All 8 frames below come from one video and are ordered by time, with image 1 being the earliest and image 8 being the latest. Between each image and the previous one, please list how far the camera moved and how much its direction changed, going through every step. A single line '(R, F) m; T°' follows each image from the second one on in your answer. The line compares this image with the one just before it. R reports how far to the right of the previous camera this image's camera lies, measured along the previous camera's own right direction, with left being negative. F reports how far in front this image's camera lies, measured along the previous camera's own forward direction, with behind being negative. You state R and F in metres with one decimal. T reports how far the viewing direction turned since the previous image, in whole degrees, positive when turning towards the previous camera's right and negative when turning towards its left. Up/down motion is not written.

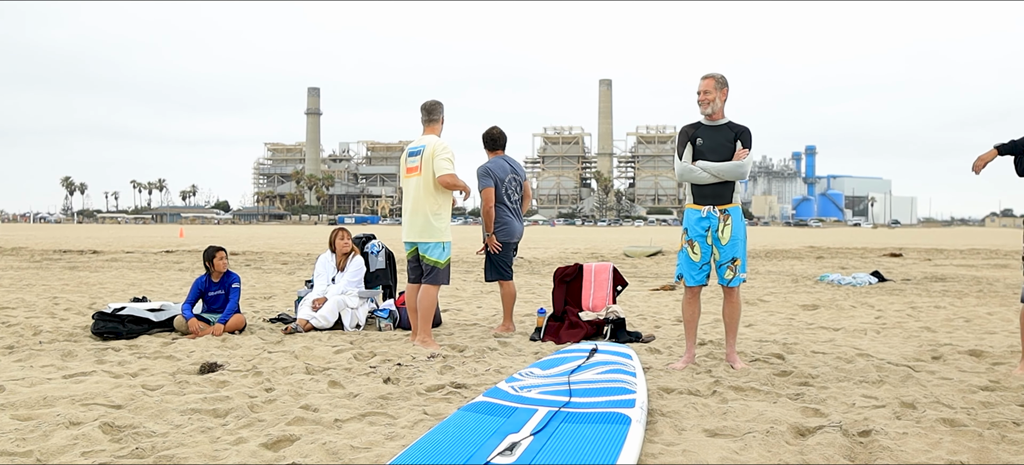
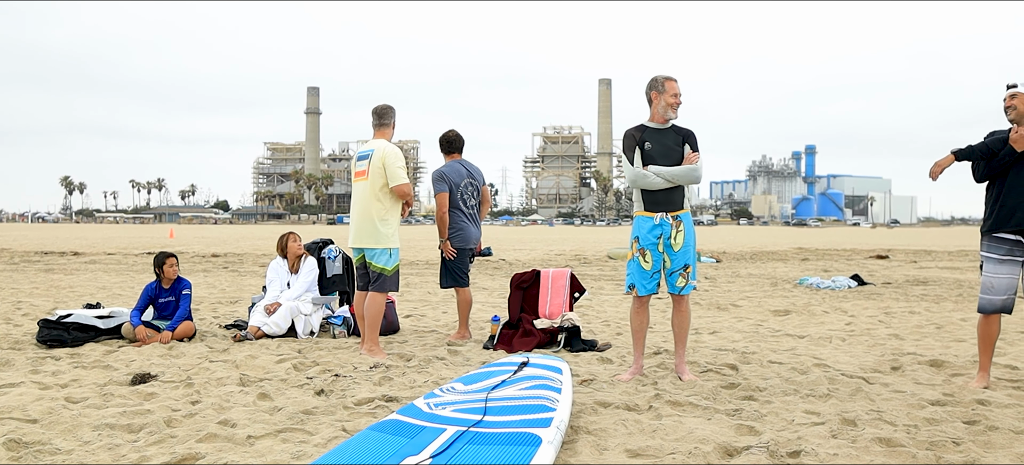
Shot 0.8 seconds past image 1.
(+0.4, +0.2) m; 0°
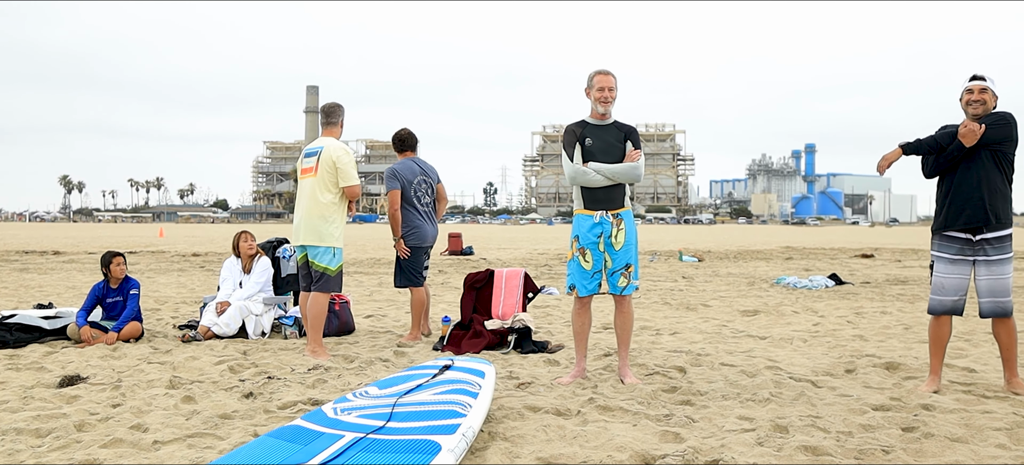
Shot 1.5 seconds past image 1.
(+0.4, +0.1) m; 0°
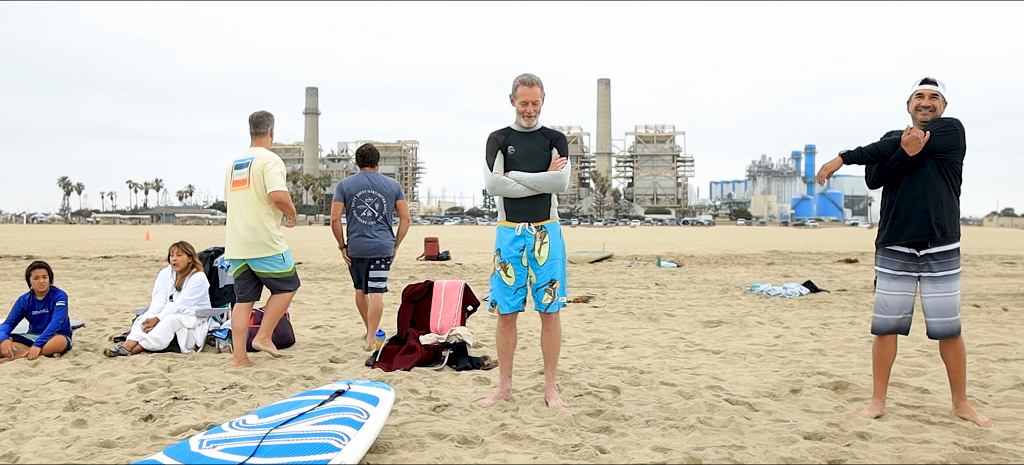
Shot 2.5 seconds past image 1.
(+0.5, +0.3) m; 0°
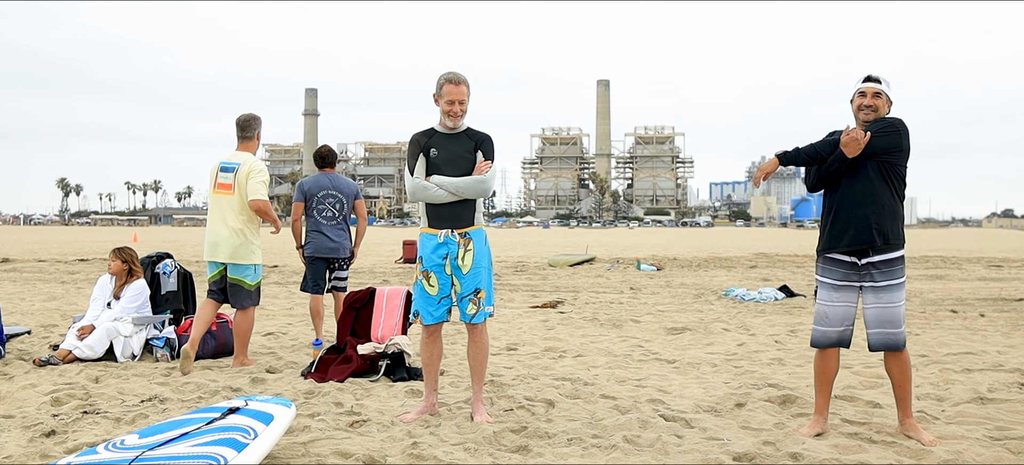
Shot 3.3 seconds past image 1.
(+0.4, +0.2) m; 0°
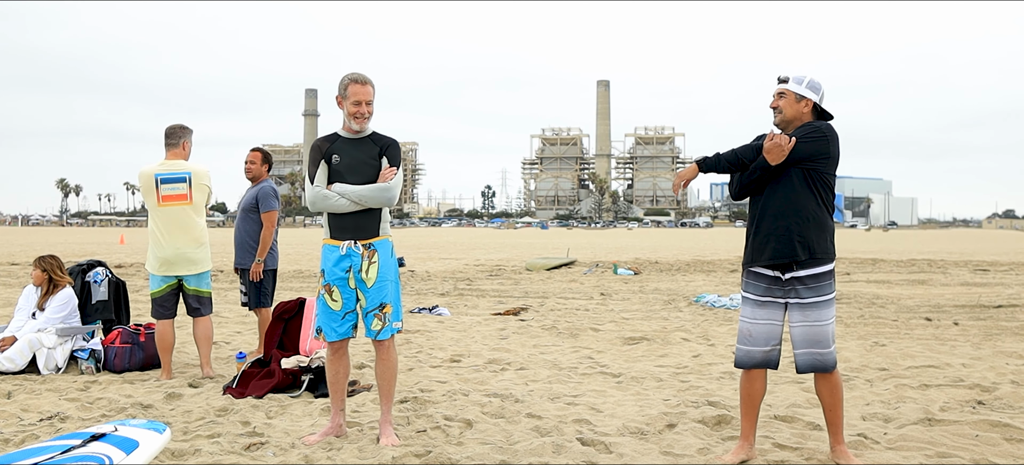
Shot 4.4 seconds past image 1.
(+0.5, +0.2) m; 0°
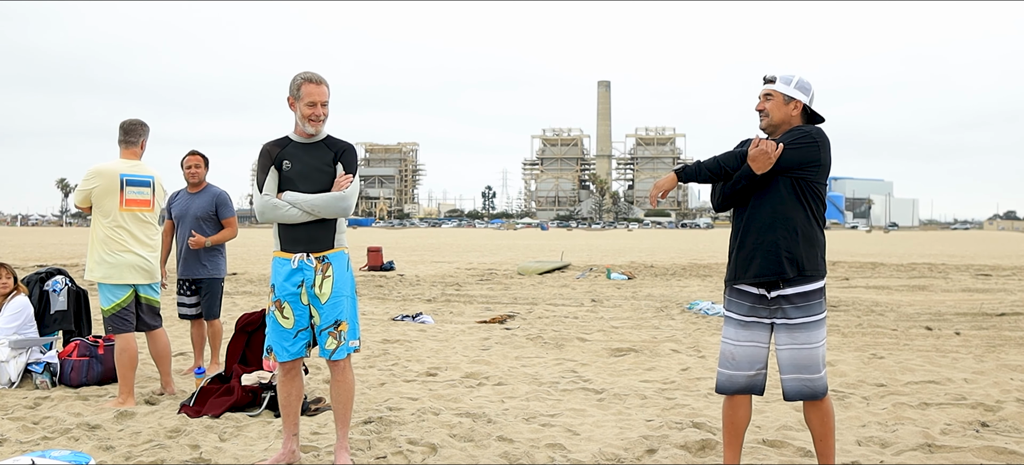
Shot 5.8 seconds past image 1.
(+0.2, +0.3) m; 0°
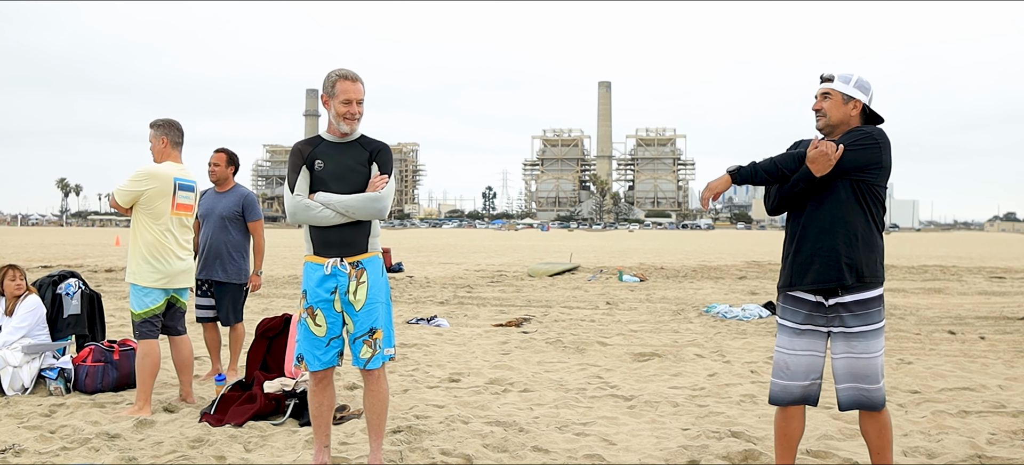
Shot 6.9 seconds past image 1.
(-0.2, +0.1) m; 0°
